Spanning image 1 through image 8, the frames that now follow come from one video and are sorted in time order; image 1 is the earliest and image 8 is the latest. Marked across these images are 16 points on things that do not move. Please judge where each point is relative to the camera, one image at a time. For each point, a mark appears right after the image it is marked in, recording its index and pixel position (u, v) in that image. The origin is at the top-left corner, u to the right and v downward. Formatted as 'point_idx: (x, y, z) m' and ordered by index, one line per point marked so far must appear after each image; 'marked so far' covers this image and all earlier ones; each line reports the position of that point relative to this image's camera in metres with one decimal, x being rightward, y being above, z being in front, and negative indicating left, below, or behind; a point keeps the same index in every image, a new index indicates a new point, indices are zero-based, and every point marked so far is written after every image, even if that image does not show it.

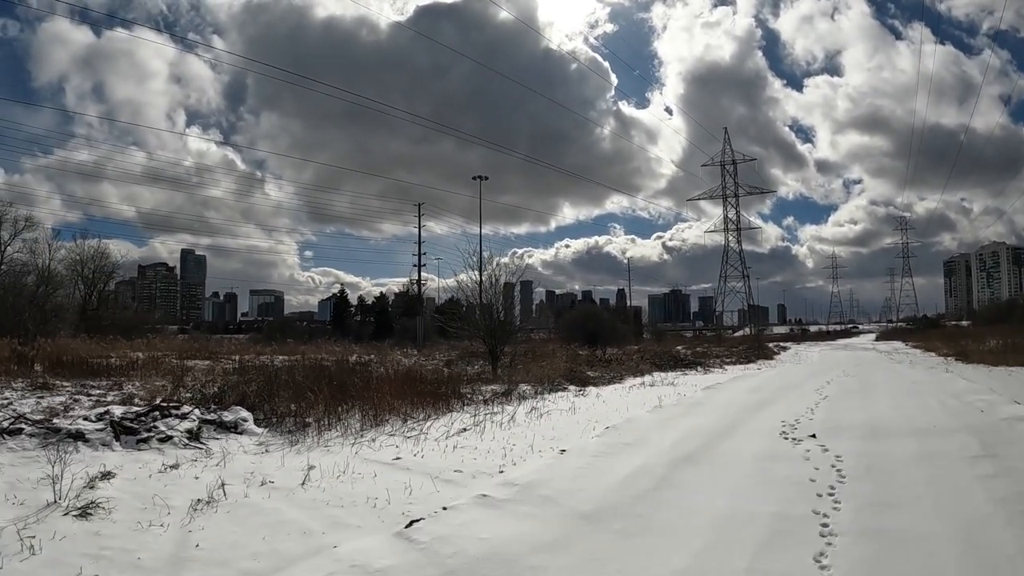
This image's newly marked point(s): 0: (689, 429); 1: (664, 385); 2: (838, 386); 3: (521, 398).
0: (+2.8, -2.3, +9.3) m
1: (+4.6, -2.9, +17.4) m
2: (+7.9, -2.4, +14.0) m
3: (0.0, -3.0, +15.9) m
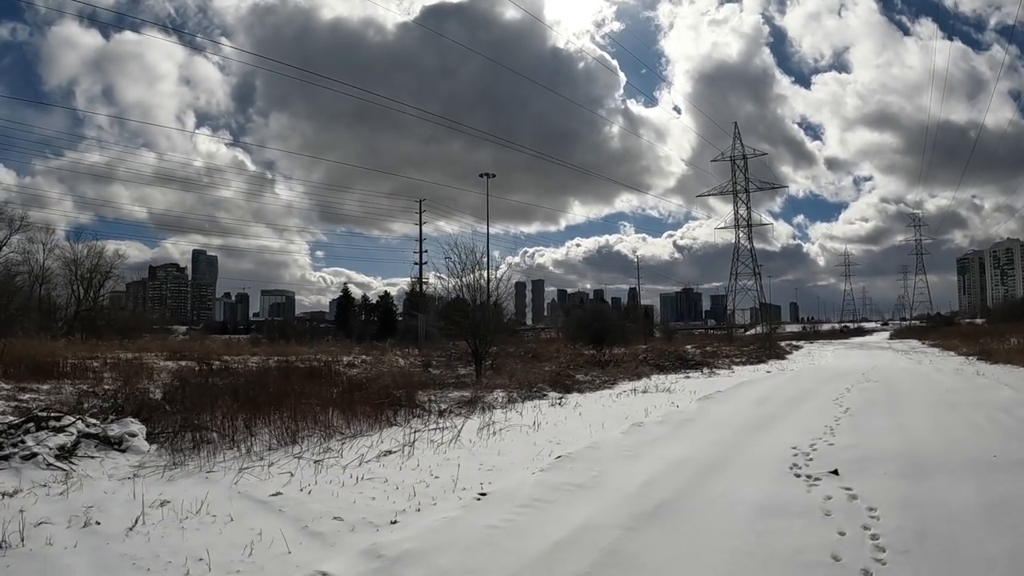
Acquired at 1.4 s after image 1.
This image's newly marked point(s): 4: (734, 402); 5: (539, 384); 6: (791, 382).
0: (+1.9, -2.1, +7.1) m
1: (+3.8, -2.7, +15.2) m
2: (+7.1, -2.2, +11.8) m
3: (-0.8, -2.8, +13.7) m
4: (+4.3, -2.2, +11.2) m
5: (+0.7, -2.9, +17.9) m
6: (+7.2, -2.4, +15.2) m
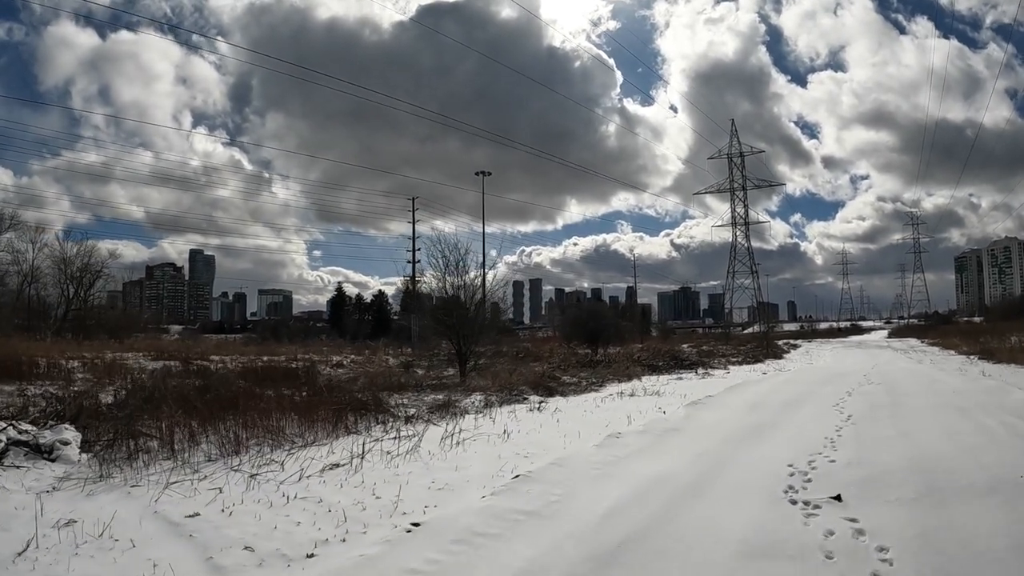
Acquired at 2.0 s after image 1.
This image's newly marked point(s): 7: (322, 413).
0: (+1.4, -2.0, +6.2) m
1: (+3.2, -2.6, +14.2) m
2: (+6.6, -2.1, +10.8) m
3: (-1.3, -2.8, +12.8) m
4: (+3.8, -2.1, +10.3) m
5: (+0.2, -2.9, +16.9) m
6: (+6.7, -2.3, +14.3) m
7: (-4.2, -2.7, +12.6) m
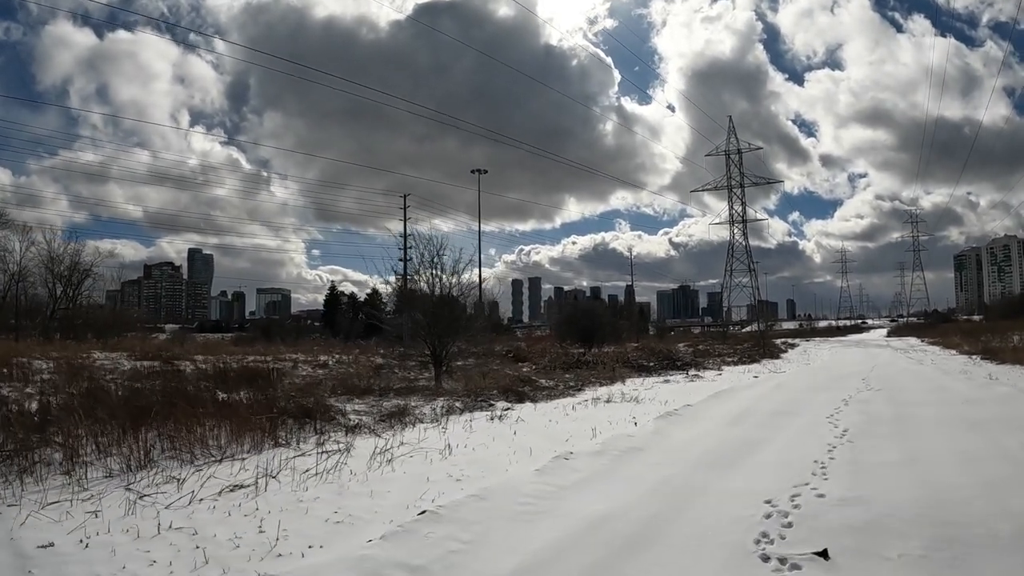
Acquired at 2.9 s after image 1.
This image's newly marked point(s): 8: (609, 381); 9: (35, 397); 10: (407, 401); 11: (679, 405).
0: (+0.6, -2.0, +4.9) m
1: (+2.4, -2.5, +13.0) m
2: (+5.8, -2.0, +9.6) m
3: (-2.1, -2.7, +11.5) m
4: (+3.0, -2.0, +9.0) m
5: (-0.6, -2.8, +15.6) m
6: (+5.9, -2.2, +13.0) m
7: (-5.0, -2.6, +11.3) m
8: (+3.2, -3.1, +19.8) m
9: (-12.8, -3.0, +15.7) m
10: (-2.7, -2.8, +14.6) m
11: (+3.1, -2.2, +11.0) m
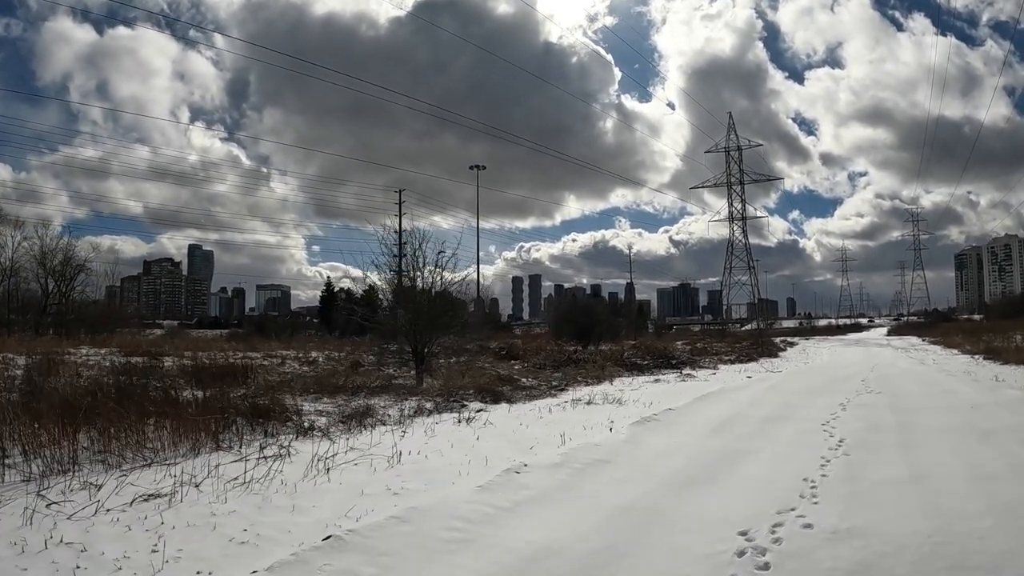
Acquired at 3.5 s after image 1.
0: (+0.1, -1.8, +4.0) m
1: (+1.9, -2.3, +12.0) m
2: (+5.2, -1.9, +8.6) m
3: (-2.6, -2.5, +10.6) m
4: (+2.4, -1.9, +8.1) m
5: (-1.2, -2.6, +14.7) m
6: (+5.4, -2.1, +12.1) m
7: (-5.5, -2.5, +10.4) m
8: (+2.7, -3.0, +18.9) m
9: (-13.4, -2.7, +14.8) m
10: (-3.2, -2.7, +13.7) m
11: (+2.5, -2.1, +10.1) m
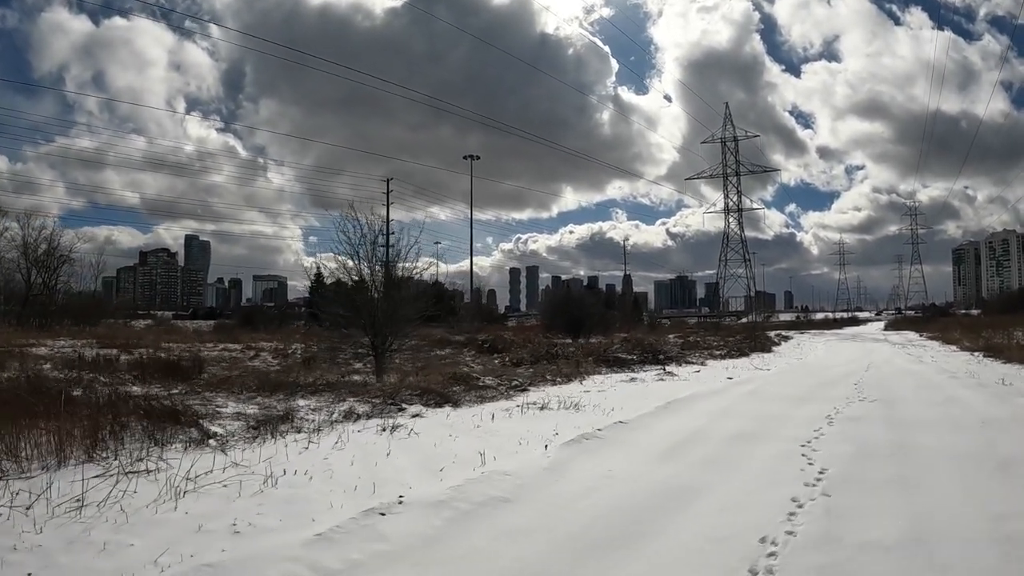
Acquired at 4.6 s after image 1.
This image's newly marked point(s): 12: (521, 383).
0: (-0.9, -1.7, +2.5) m
1: (+0.9, -2.1, +10.5) m
2: (+4.2, -1.7, +7.1) m
3: (-3.7, -2.3, +9.0) m
4: (+1.4, -1.7, +6.6) m
5: (-2.2, -2.3, +13.2) m
6: (+4.3, -1.9, +10.6) m
7: (-6.6, -2.2, +8.9) m
8: (+1.6, -2.7, +17.4) m
9: (-14.4, -2.4, +13.2) m
10: (-4.3, -2.4, +12.1) m
11: (+1.5, -1.9, +8.6) m
12: (+0.3, -2.5, +15.1) m
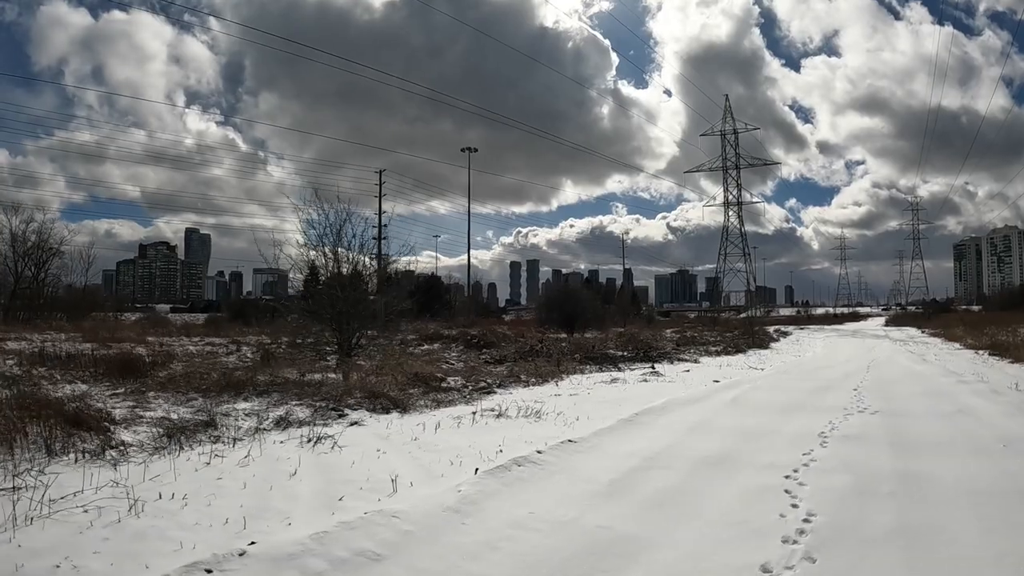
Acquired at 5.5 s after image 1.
0: (-1.7, -1.7, +1.2) m
1: (+0.1, -2.0, +9.3) m
2: (+3.5, -1.6, +5.9) m
3: (-4.4, -2.2, +7.8) m
4: (+0.7, -1.6, +5.3) m
5: (-3.0, -2.2, +12.0) m
6: (+3.6, -1.8, +9.3) m
7: (-7.3, -2.1, +7.7) m
8: (+0.9, -2.5, +16.2) m
9: (-15.1, -2.2, +12.0) m
10: (-5.0, -2.2, +10.9) m
11: (+0.8, -1.8, +7.4) m
12: (-0.5, -2.3, +13.8) m
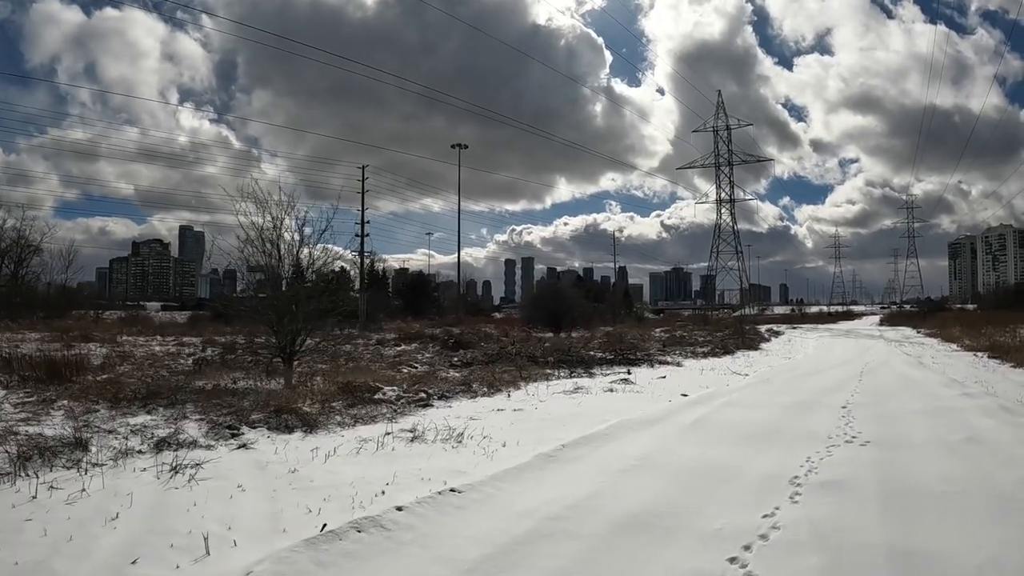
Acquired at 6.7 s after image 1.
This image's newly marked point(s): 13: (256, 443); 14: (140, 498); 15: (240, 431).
0: (-2.7, -1.7, -0.3) m
1: (-0.9, -2.0, +7.7) m
2: (+2.4, -1.6, +4.4) m
3: (-5.5, -2.1, +6.2) m
4: (-0.4, -1.6, +3.8) m
5: (-4.0, -2.1, +10.4) m
6: (+2.5, -1.8, +7.8) m
7: (-8.4, -2.0, +6.1) m
8: (-0.3, -2.4, +14.6) m
9: (-16.2, -2.1, +10.3) m
10: (-6.1, -2.2, +9.3) m
11: (-0.3, -1.8, +5.8) m
12: (-1.6, -2.2, +12.3) m
13: (-3.2, -2.1, +7.8) m
14: (-3.5, -2.0, +5.1) m
15: (-3.8, -2.1, +8.5) m
